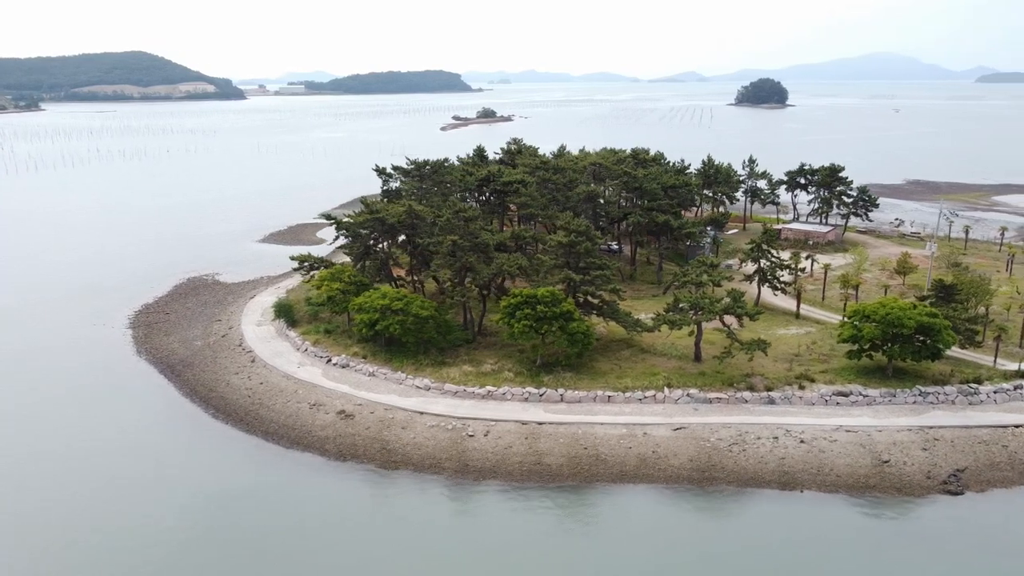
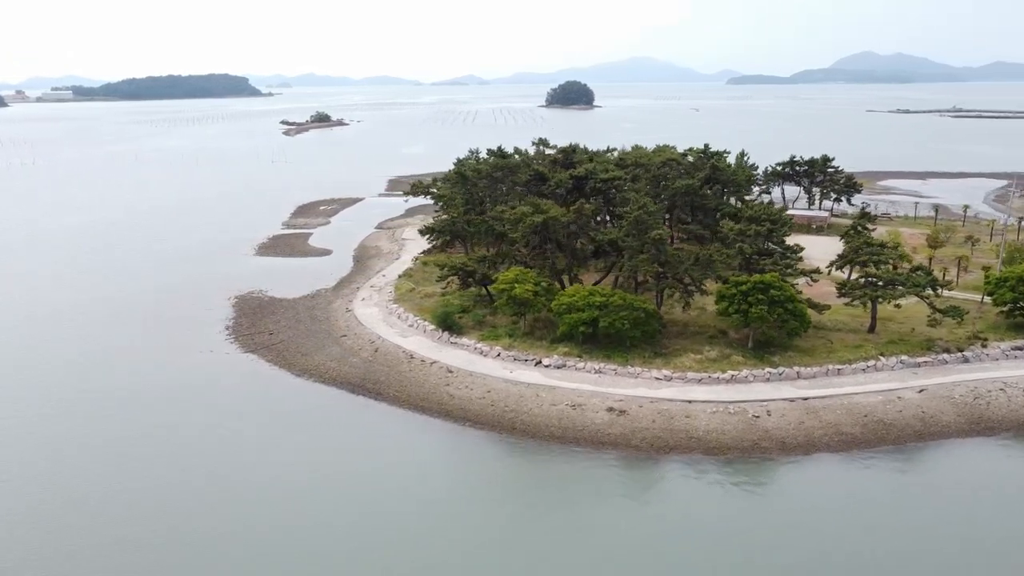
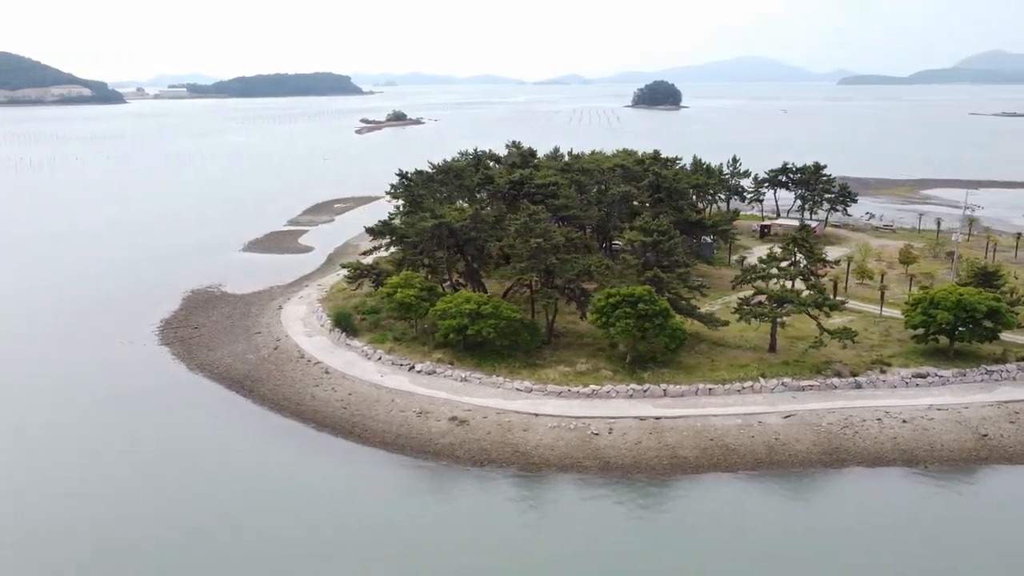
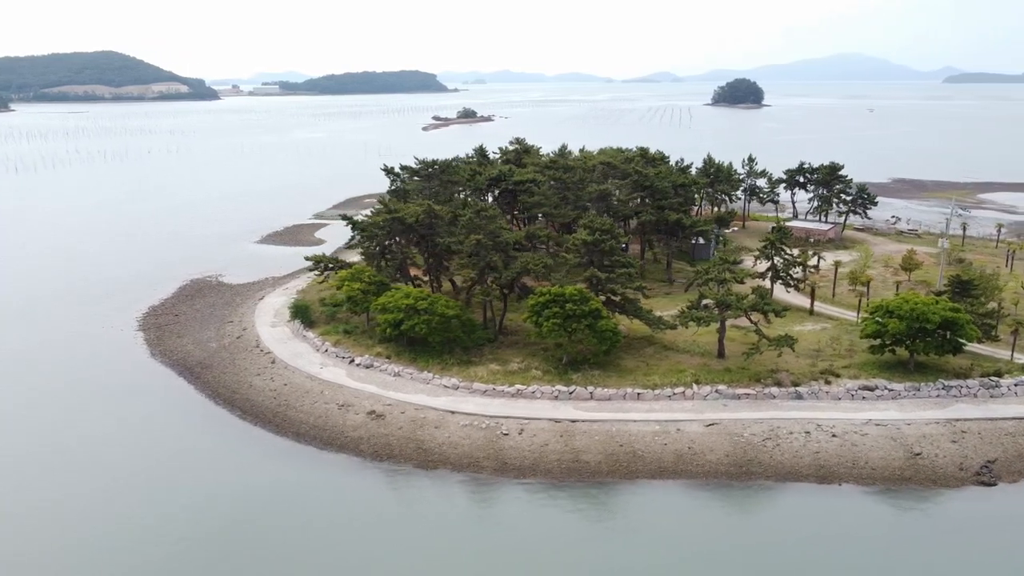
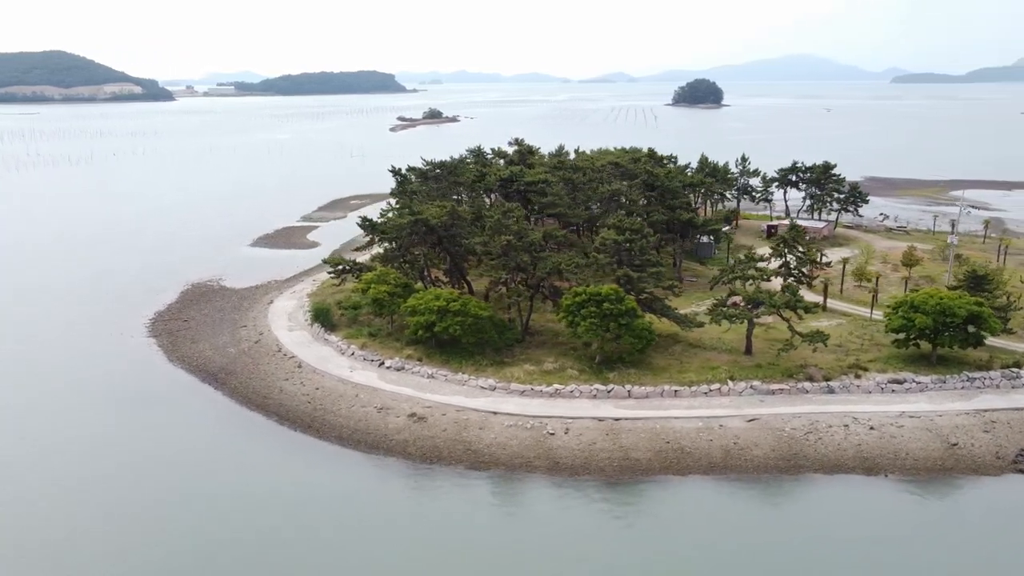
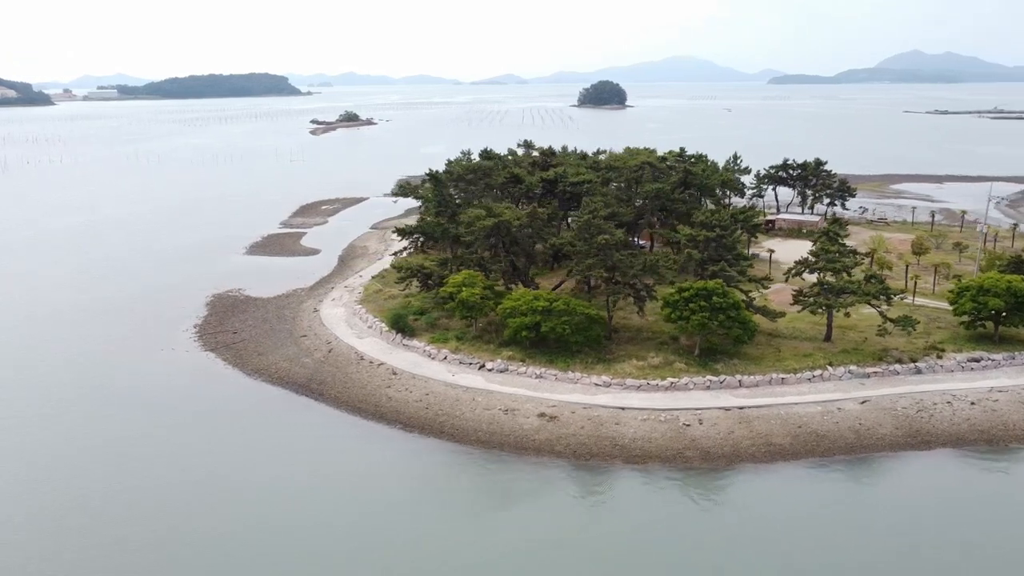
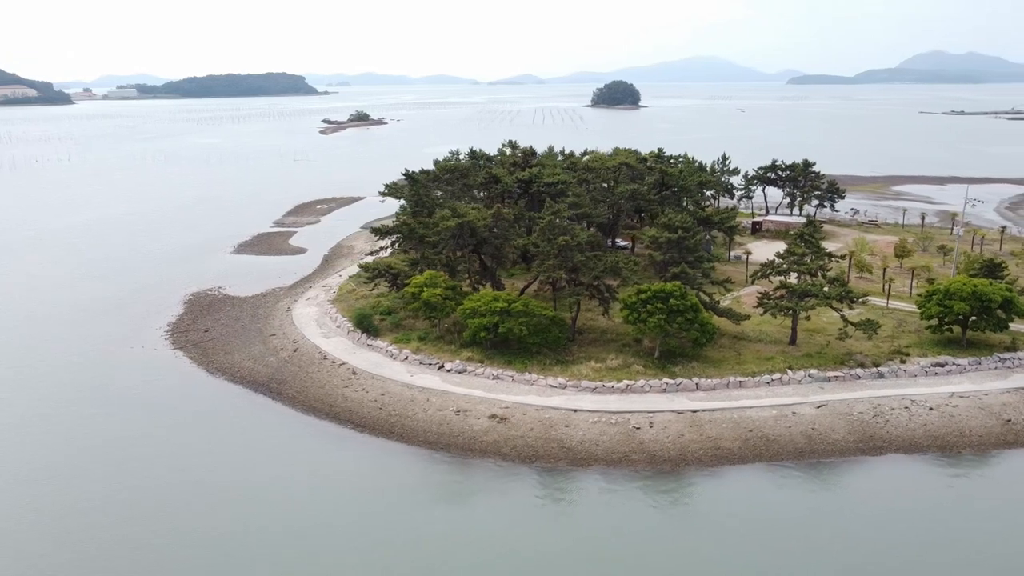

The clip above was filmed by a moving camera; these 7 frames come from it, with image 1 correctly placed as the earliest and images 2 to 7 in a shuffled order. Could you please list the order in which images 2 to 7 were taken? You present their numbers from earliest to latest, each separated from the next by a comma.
4, 5, 3, 7, 6, 2
